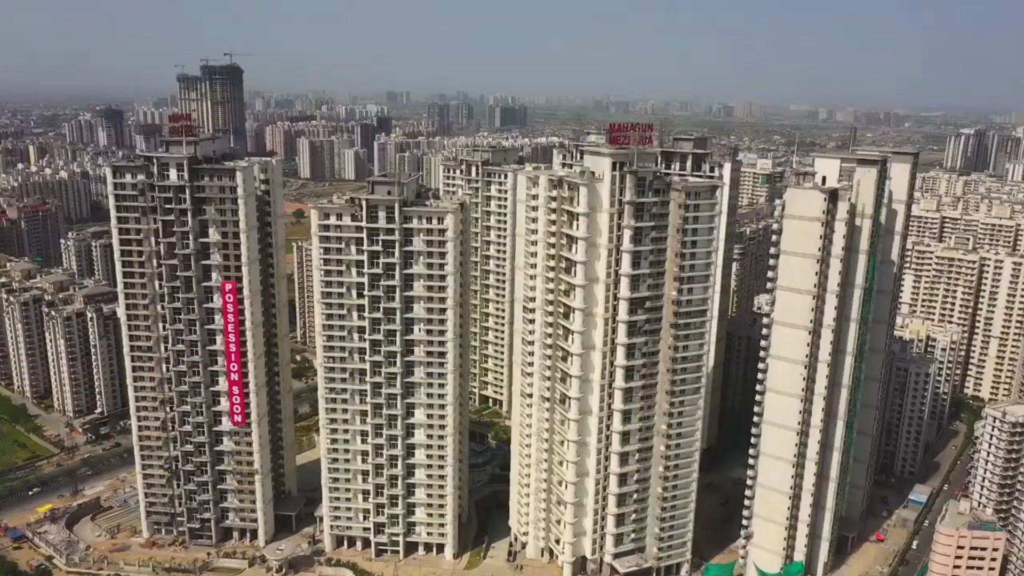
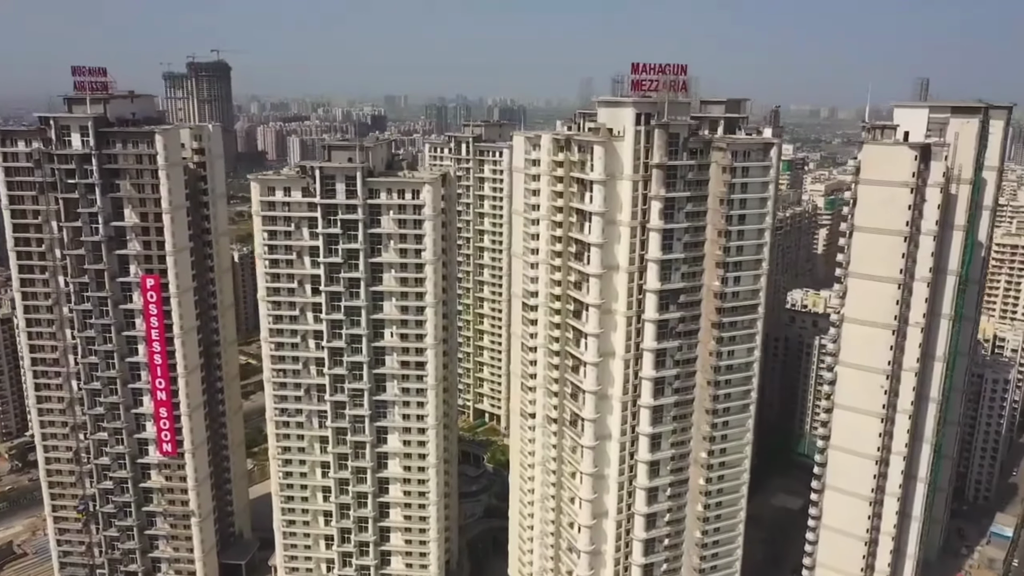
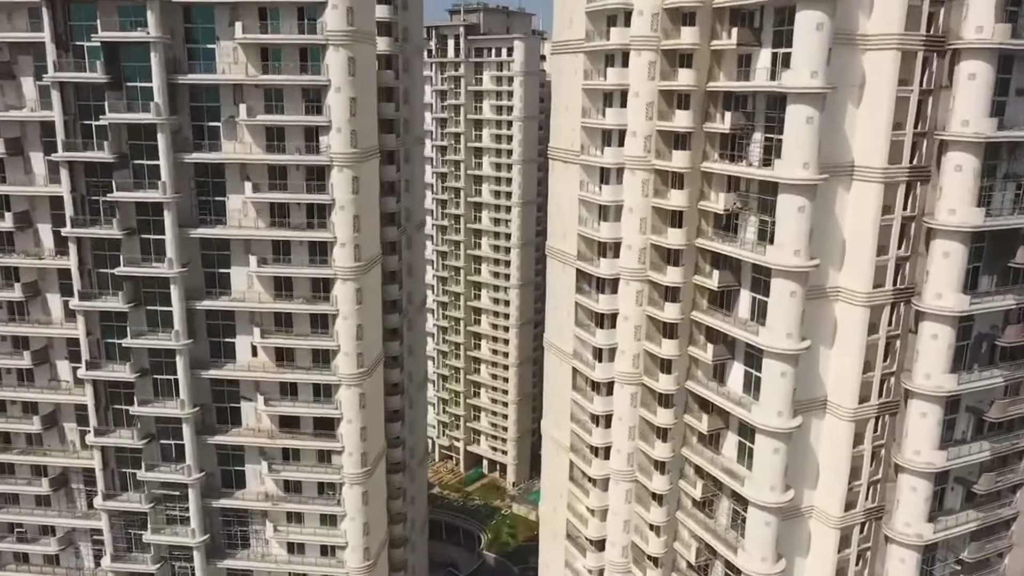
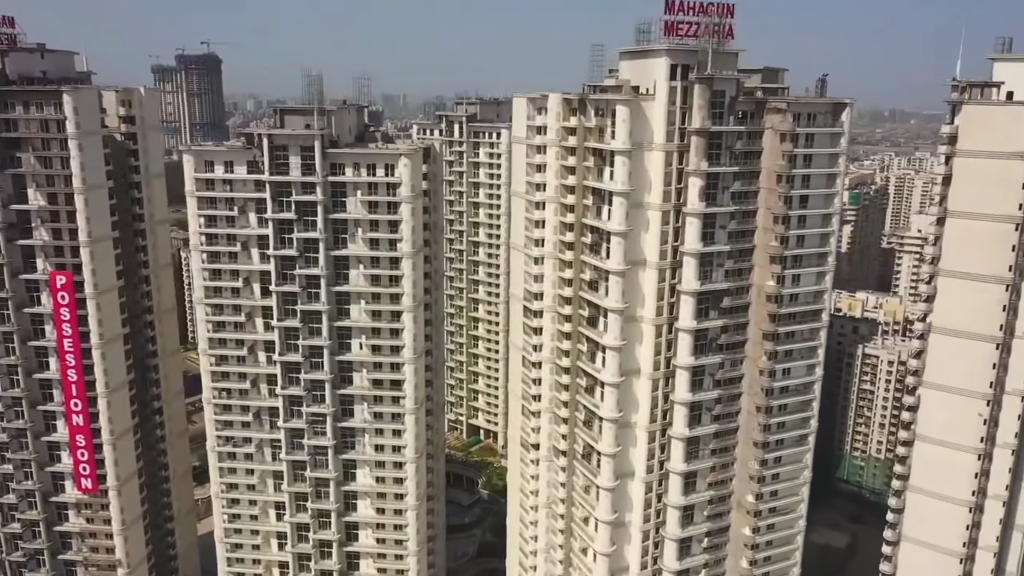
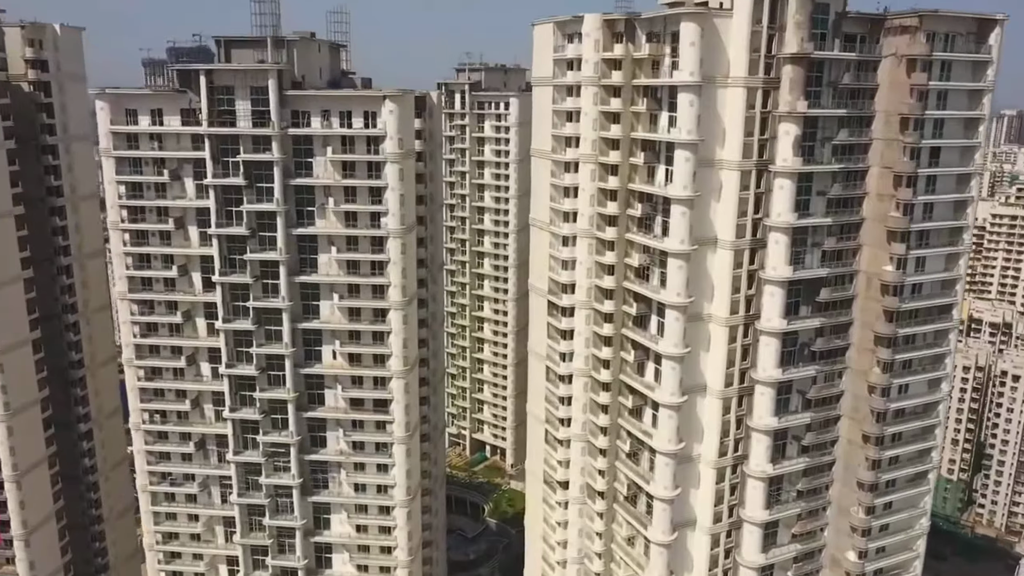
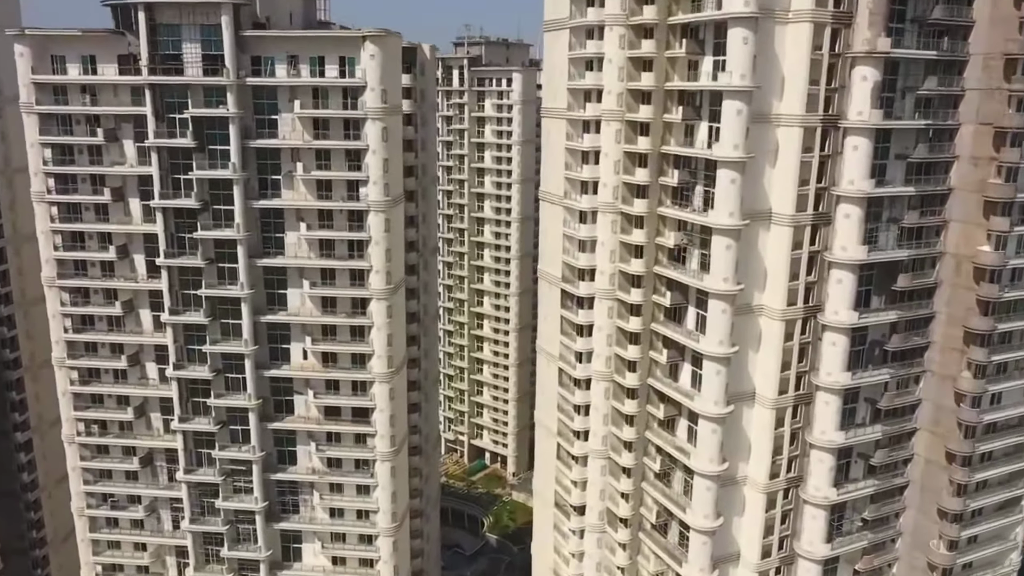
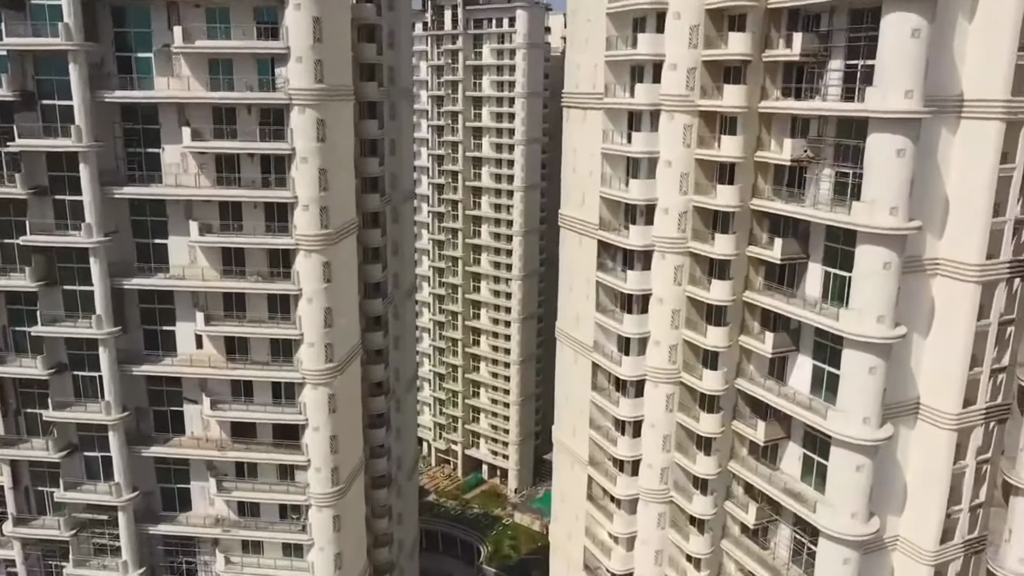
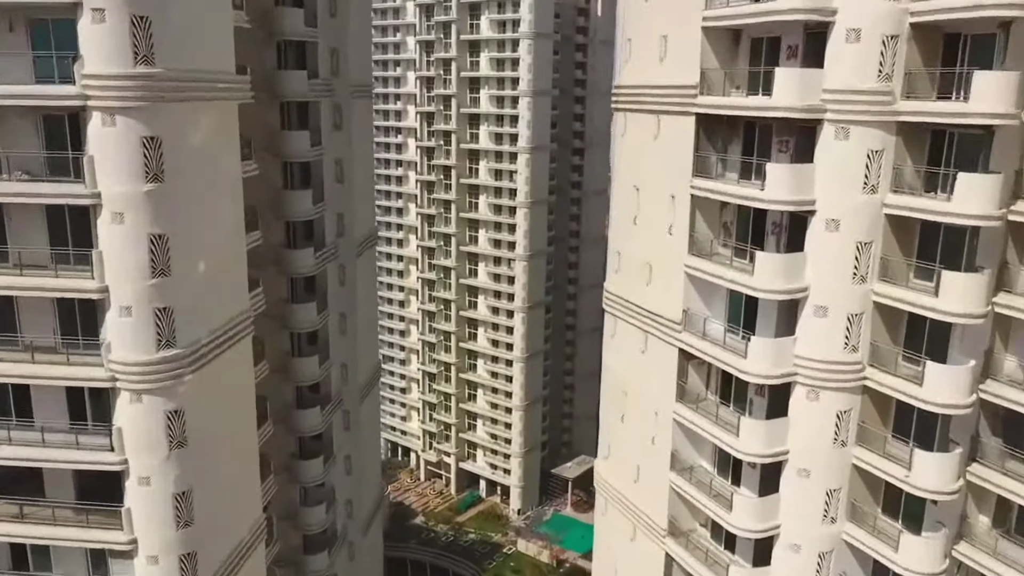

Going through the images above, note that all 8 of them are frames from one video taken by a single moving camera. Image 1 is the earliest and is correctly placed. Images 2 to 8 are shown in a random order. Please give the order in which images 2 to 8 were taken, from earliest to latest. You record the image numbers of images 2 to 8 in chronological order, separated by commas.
2, 4, 5, 6, 3, 7, 8
